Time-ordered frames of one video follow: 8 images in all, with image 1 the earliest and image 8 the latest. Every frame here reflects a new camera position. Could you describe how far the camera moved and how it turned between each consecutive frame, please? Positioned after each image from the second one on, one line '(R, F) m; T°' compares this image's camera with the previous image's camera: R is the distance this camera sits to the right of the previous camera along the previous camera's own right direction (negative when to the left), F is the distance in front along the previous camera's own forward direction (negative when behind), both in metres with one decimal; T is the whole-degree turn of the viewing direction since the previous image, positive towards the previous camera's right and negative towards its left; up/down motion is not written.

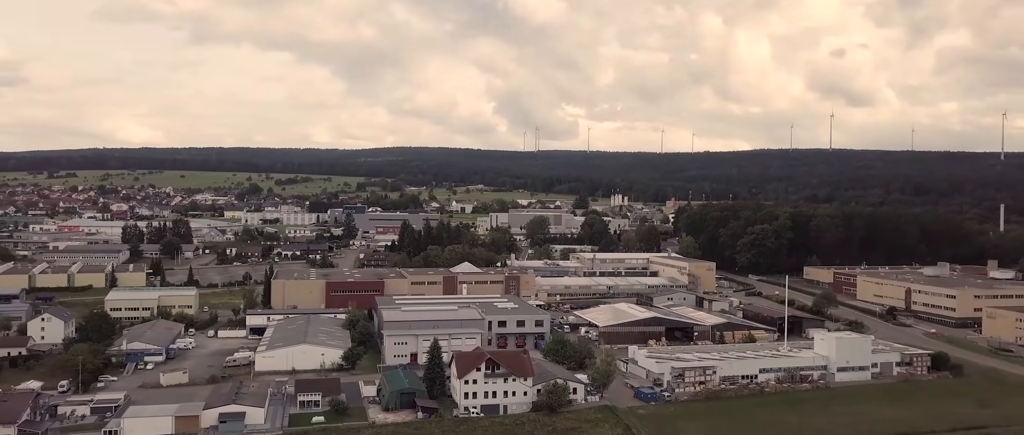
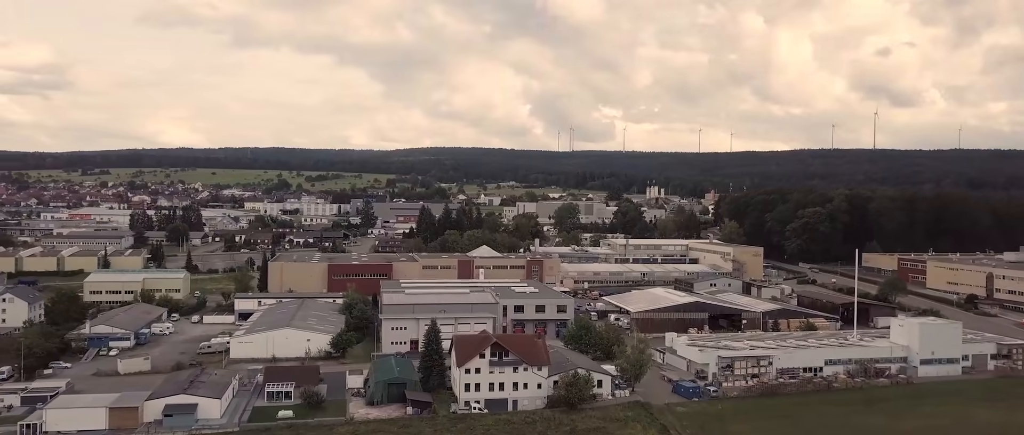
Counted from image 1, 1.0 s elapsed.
(+0.5, +4.1) m; -2°
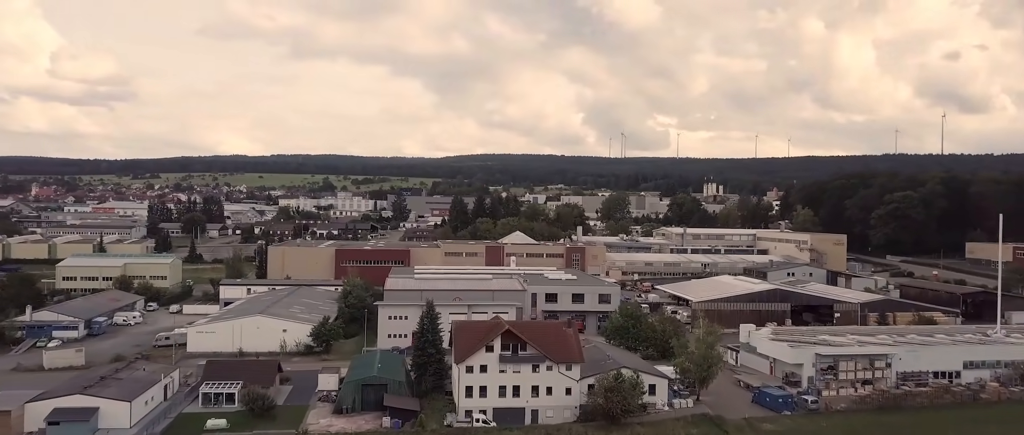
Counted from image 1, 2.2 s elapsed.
(+0.5, +5.1) m; -3°
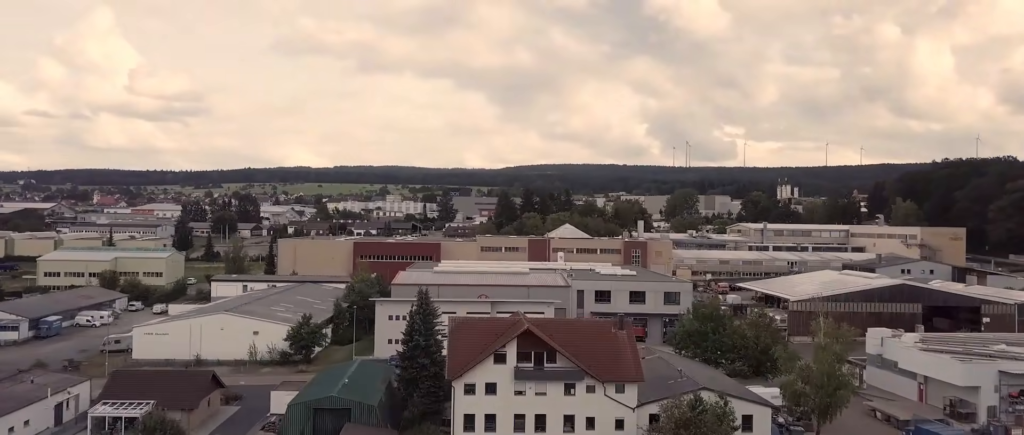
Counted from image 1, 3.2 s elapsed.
(+0.4, +4.6) m; -4°
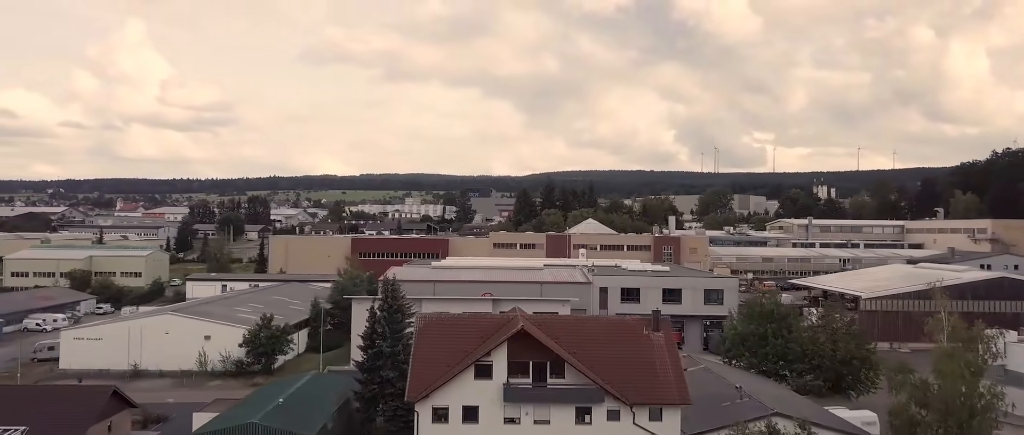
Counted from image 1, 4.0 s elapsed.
(+0.3, +2.8) m; -2°
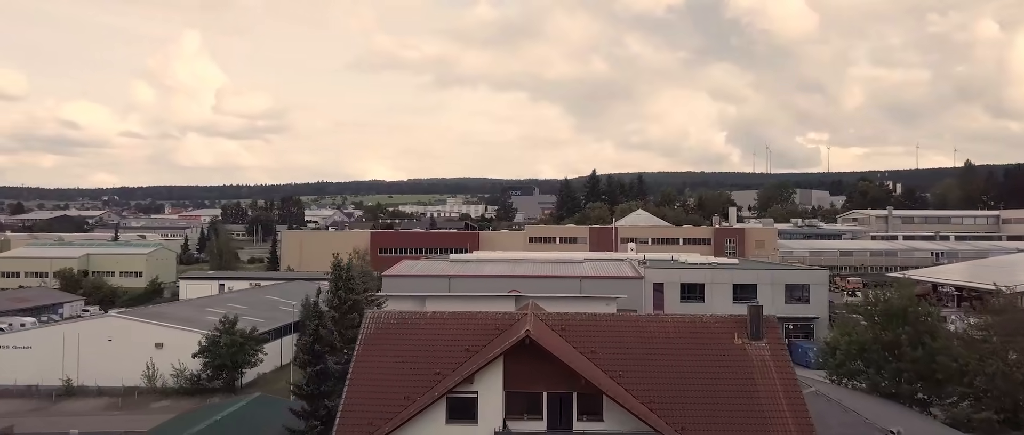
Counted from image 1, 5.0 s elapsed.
(+0.2, +2.7) m; -3°
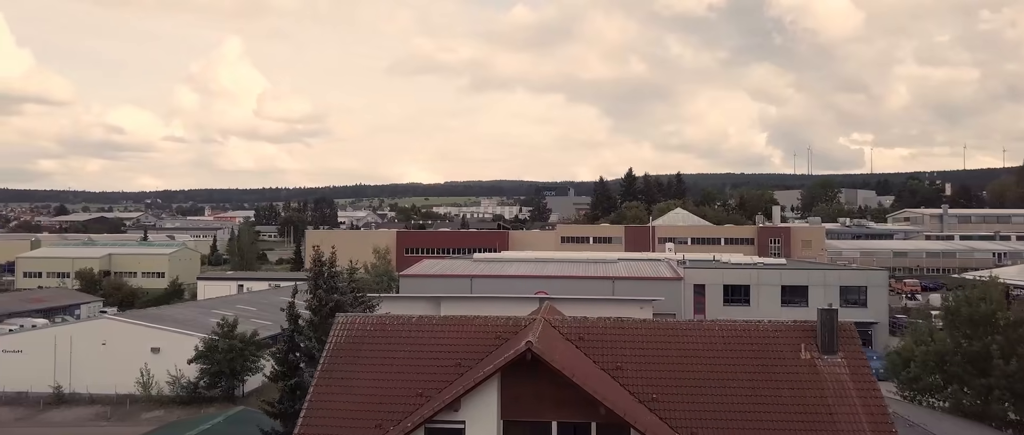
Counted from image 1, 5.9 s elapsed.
(+0.1, +0.9) m; -2°
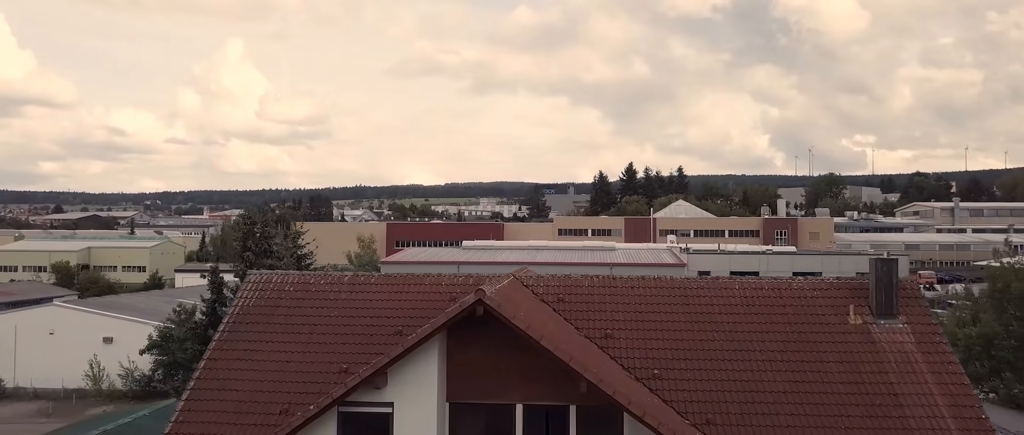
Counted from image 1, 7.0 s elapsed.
(+0.1, +0.8) m; 0°
